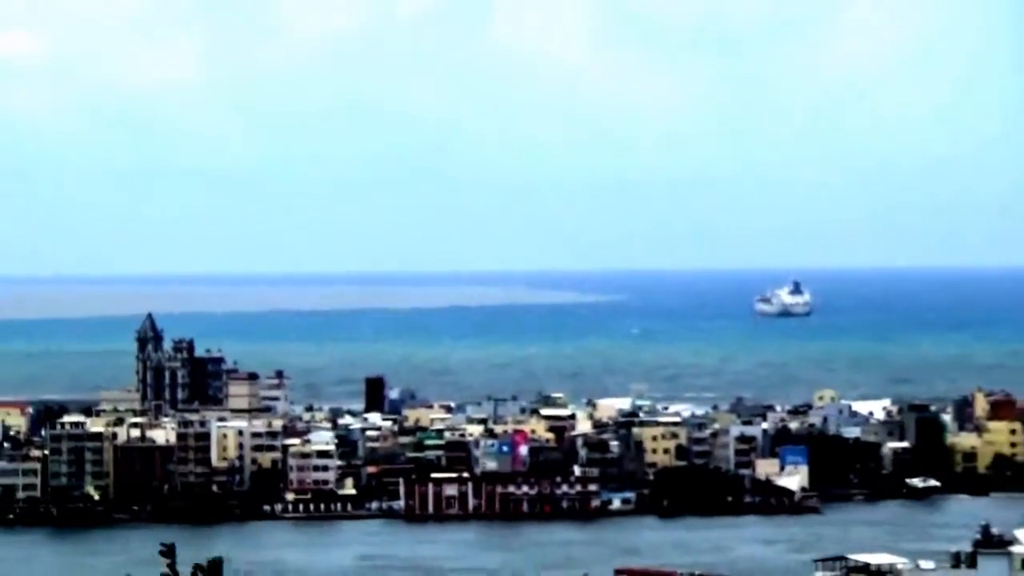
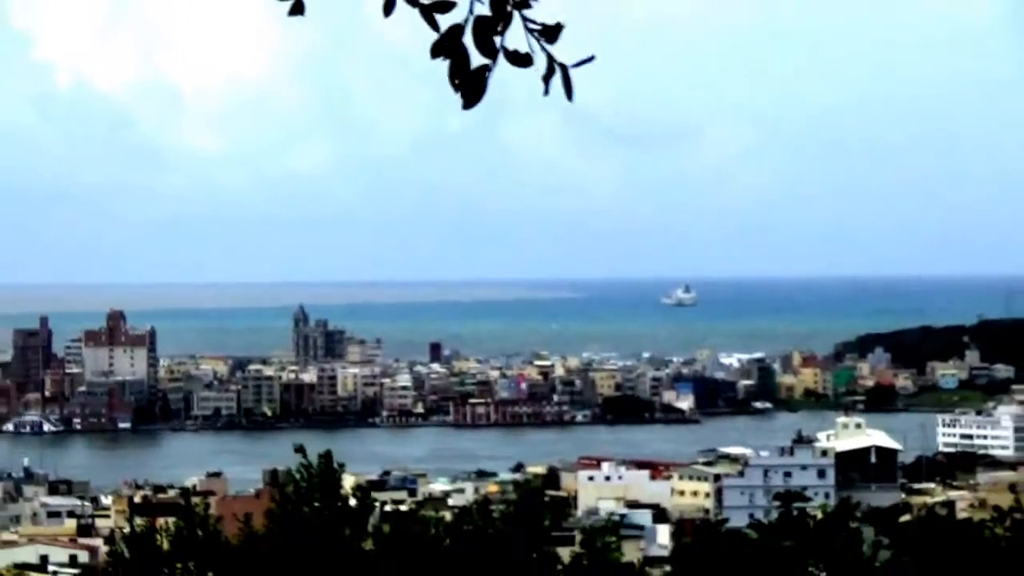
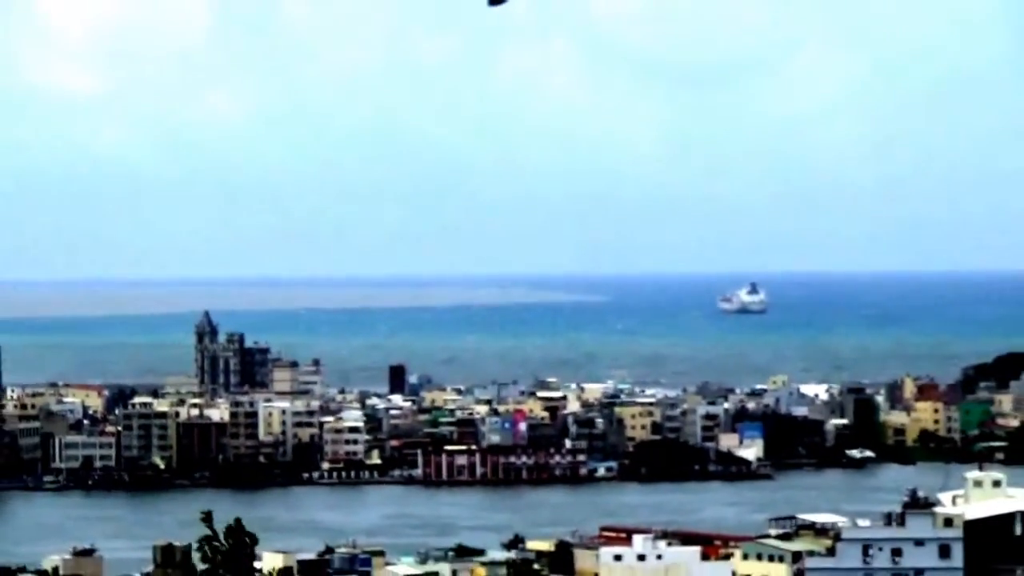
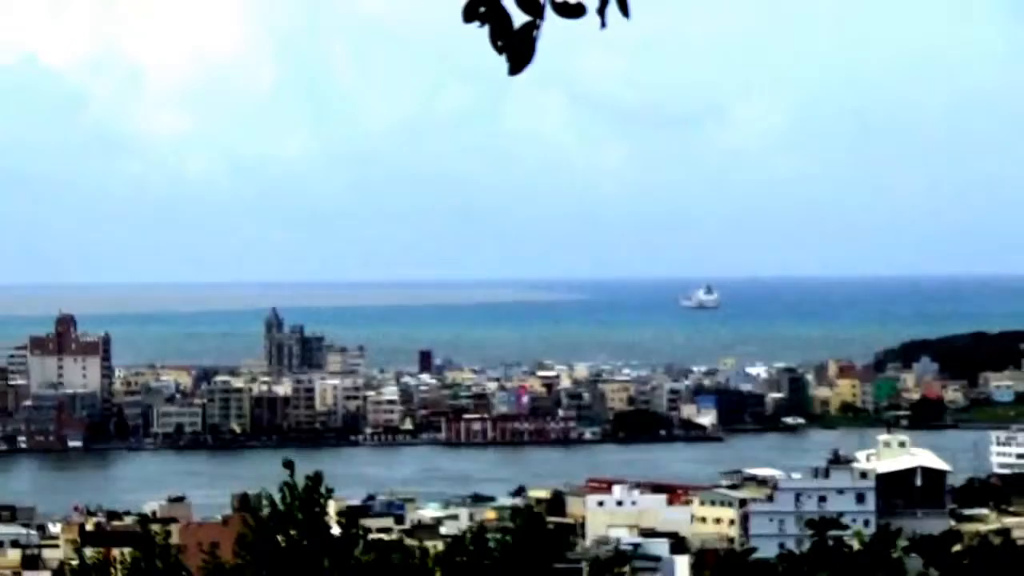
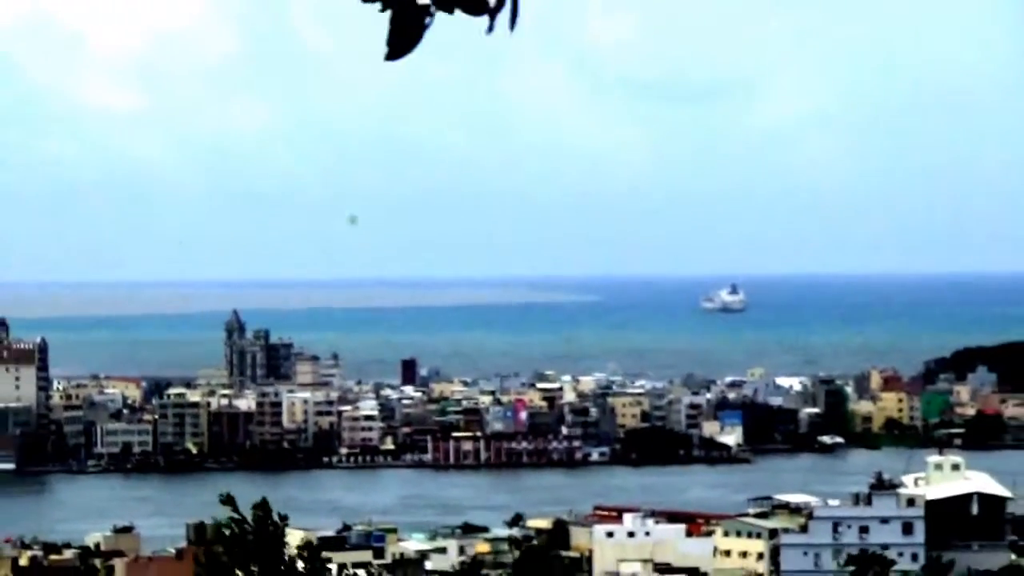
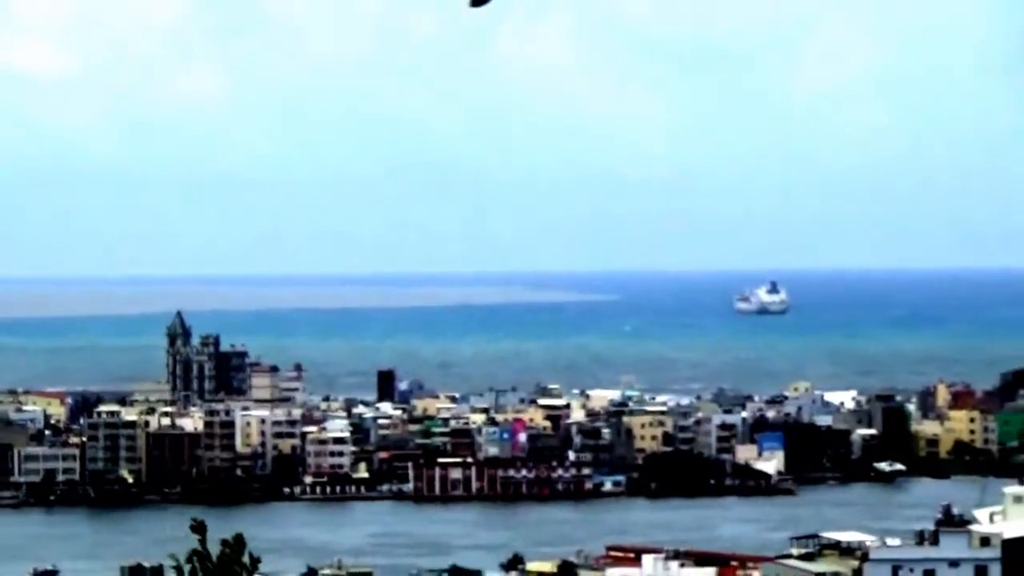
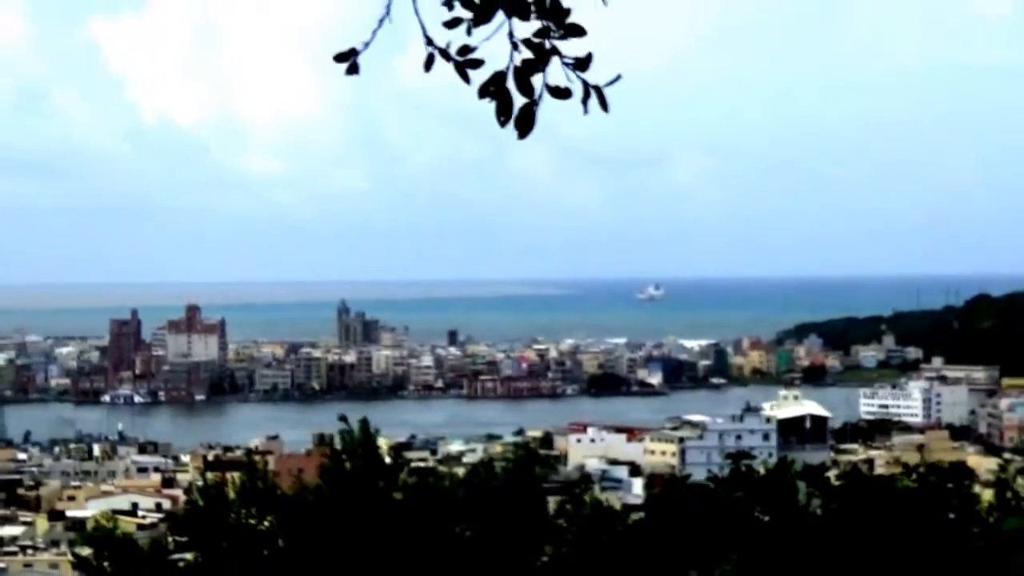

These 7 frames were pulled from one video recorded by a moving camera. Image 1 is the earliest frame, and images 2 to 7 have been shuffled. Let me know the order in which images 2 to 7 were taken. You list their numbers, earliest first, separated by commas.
6, 3, 5, 4, 2, 7
